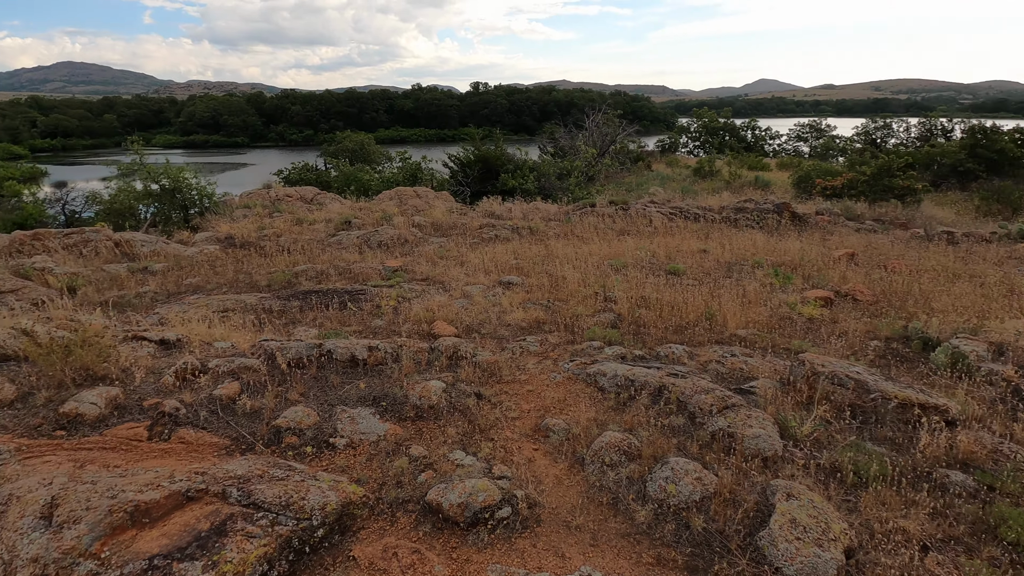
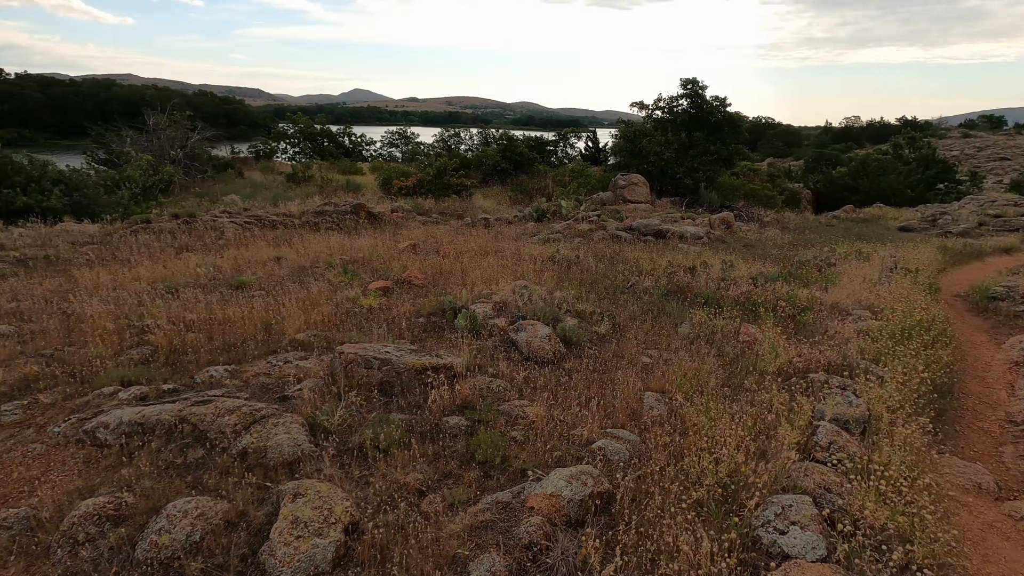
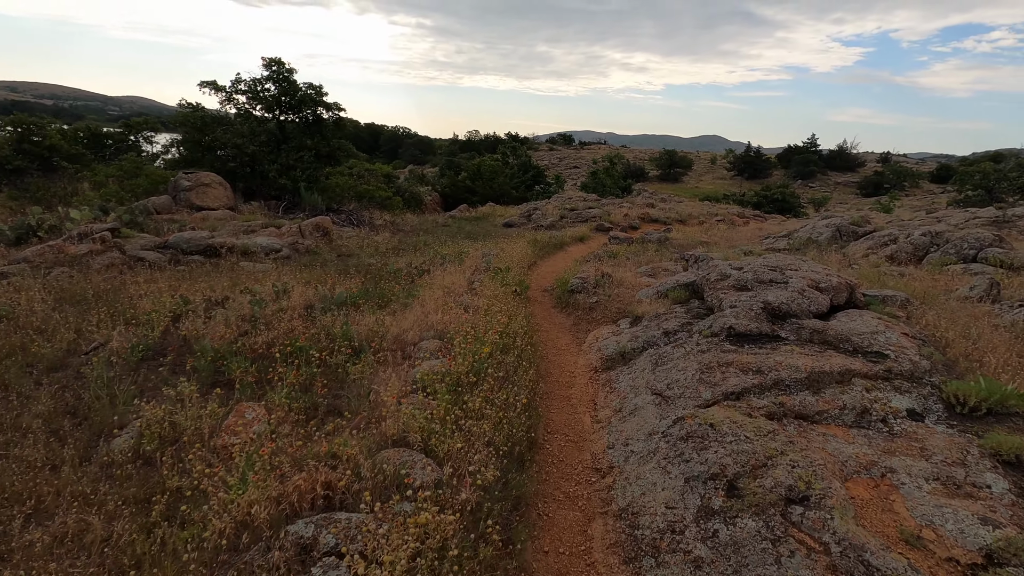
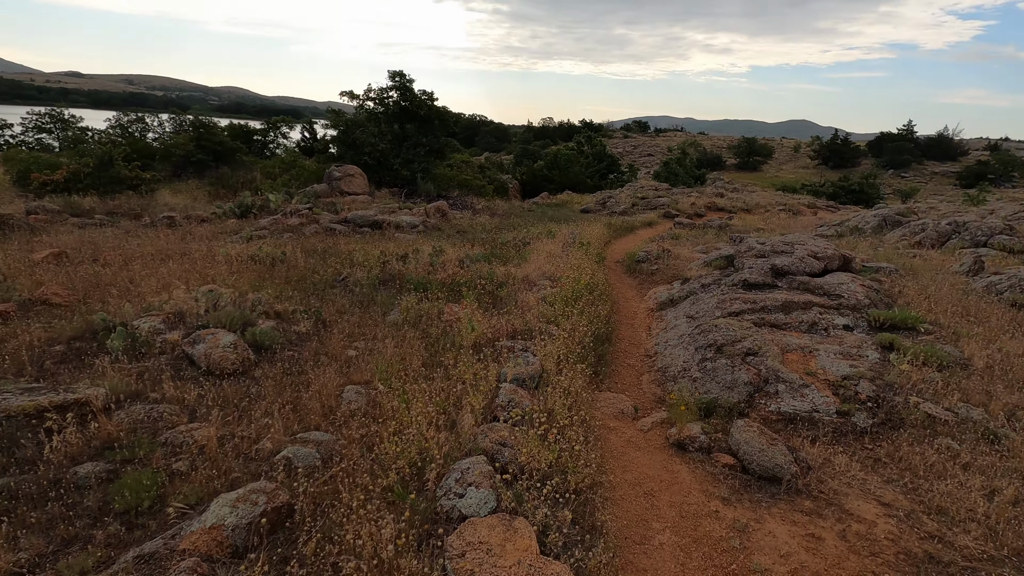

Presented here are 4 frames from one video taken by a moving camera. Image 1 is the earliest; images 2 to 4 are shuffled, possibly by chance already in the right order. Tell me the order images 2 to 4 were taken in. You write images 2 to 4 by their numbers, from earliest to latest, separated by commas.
2, 4, 3
